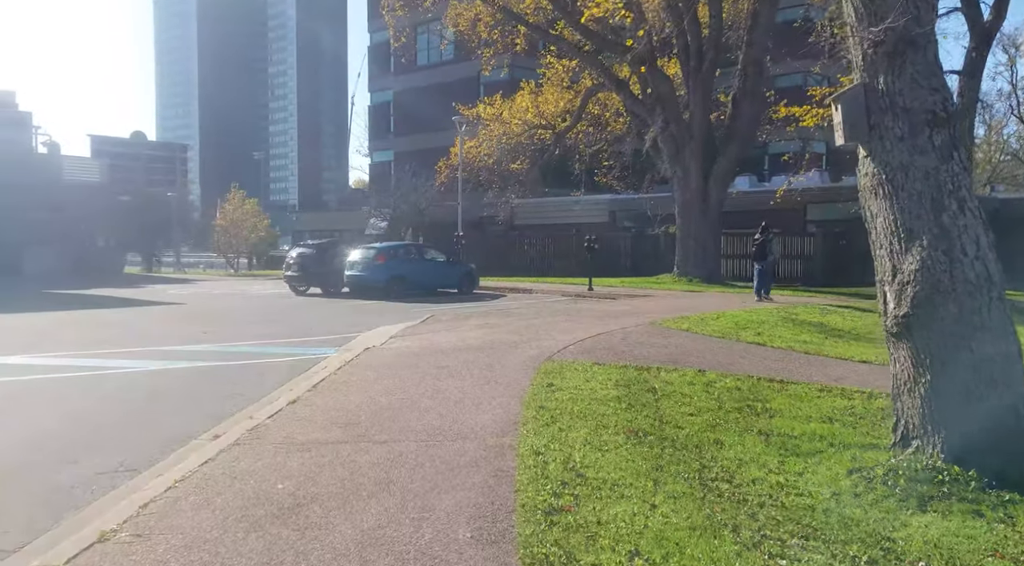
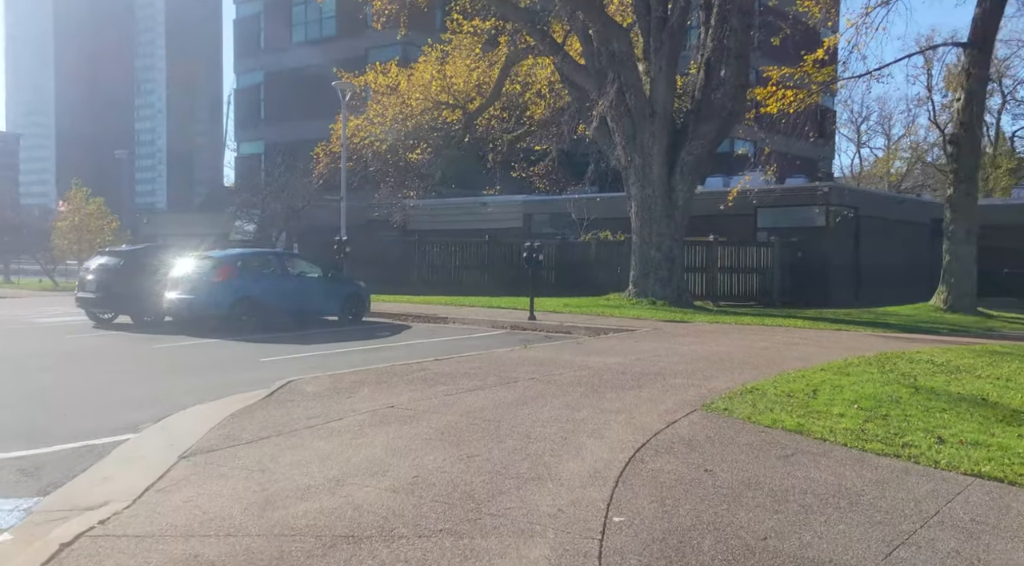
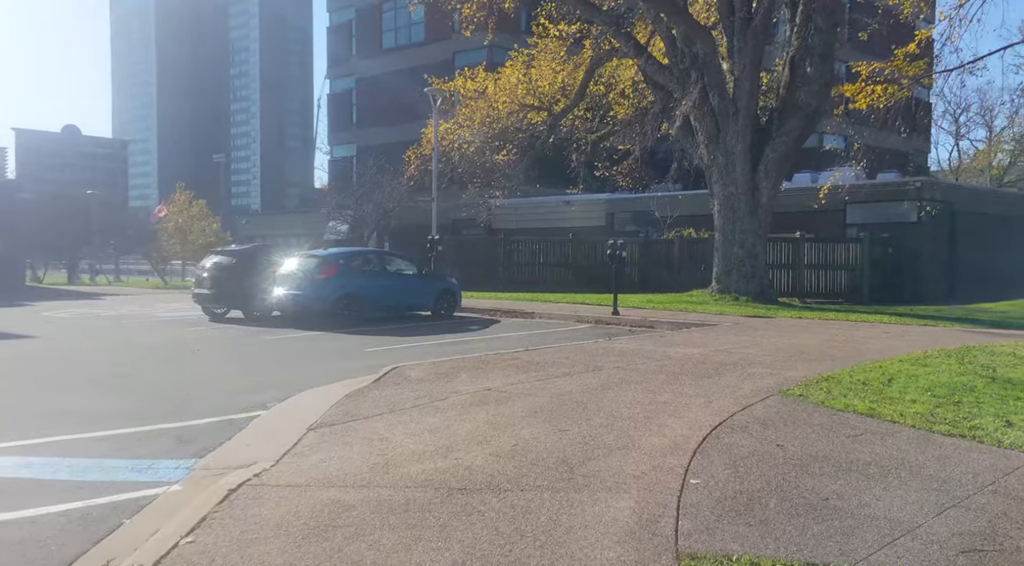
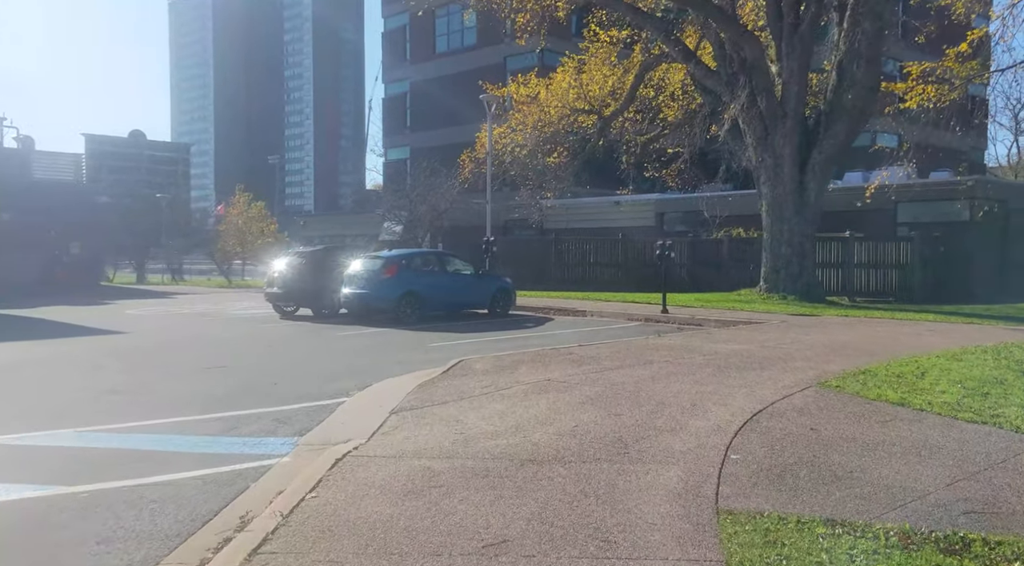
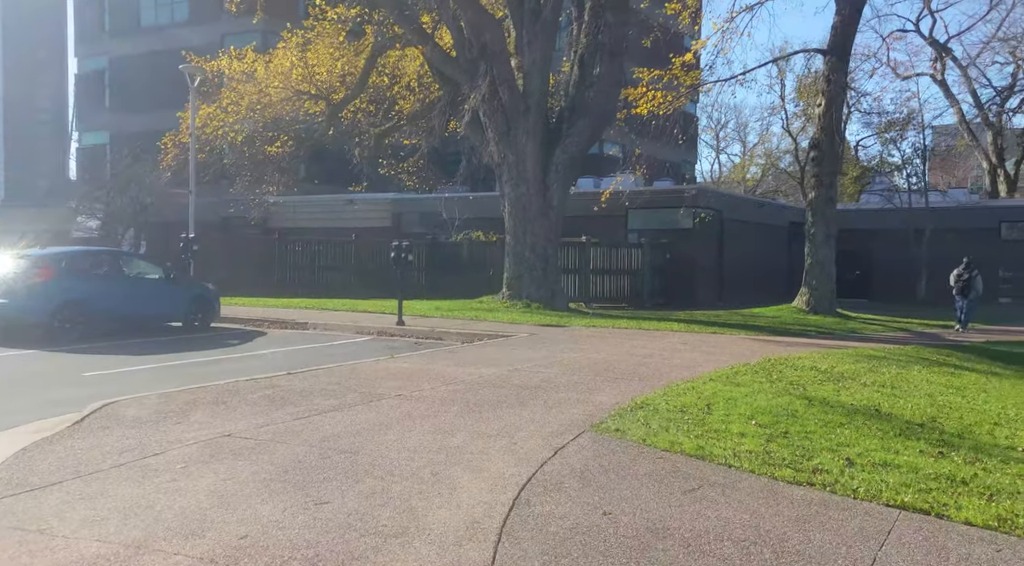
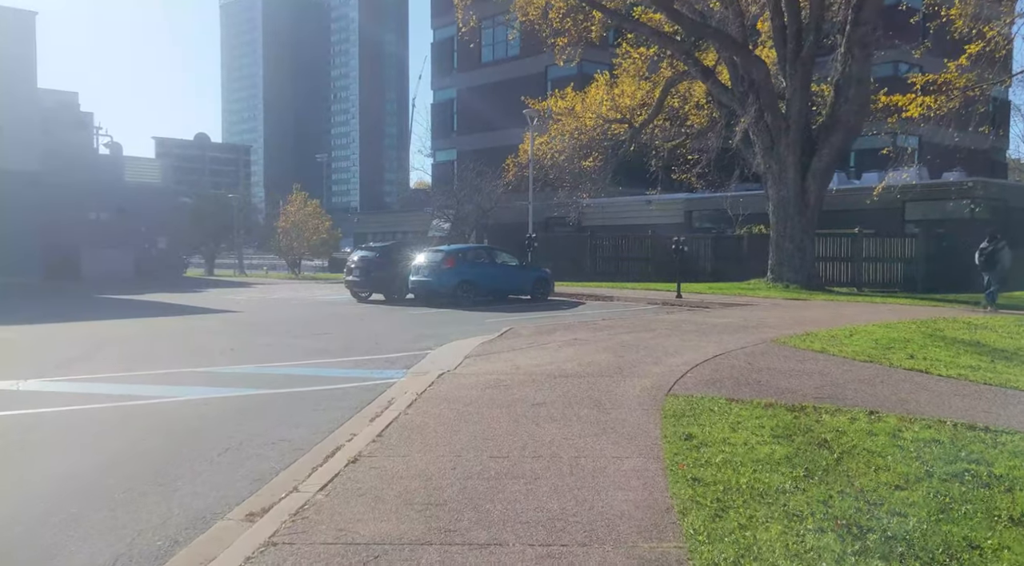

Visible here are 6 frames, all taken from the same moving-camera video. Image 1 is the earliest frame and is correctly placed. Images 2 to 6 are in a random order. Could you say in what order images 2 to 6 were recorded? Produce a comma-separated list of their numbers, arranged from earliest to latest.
6, 4, 3, 2, 5
